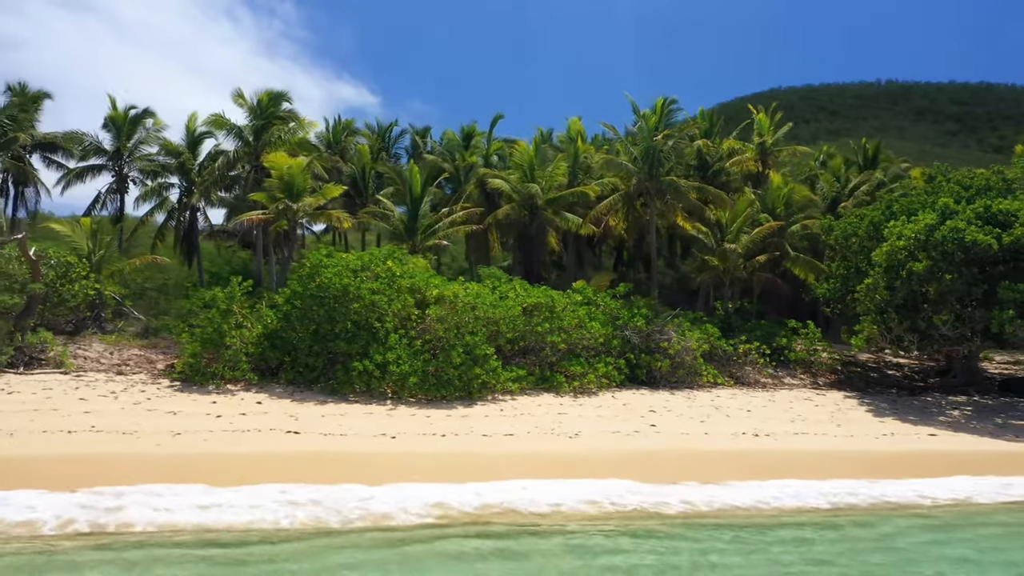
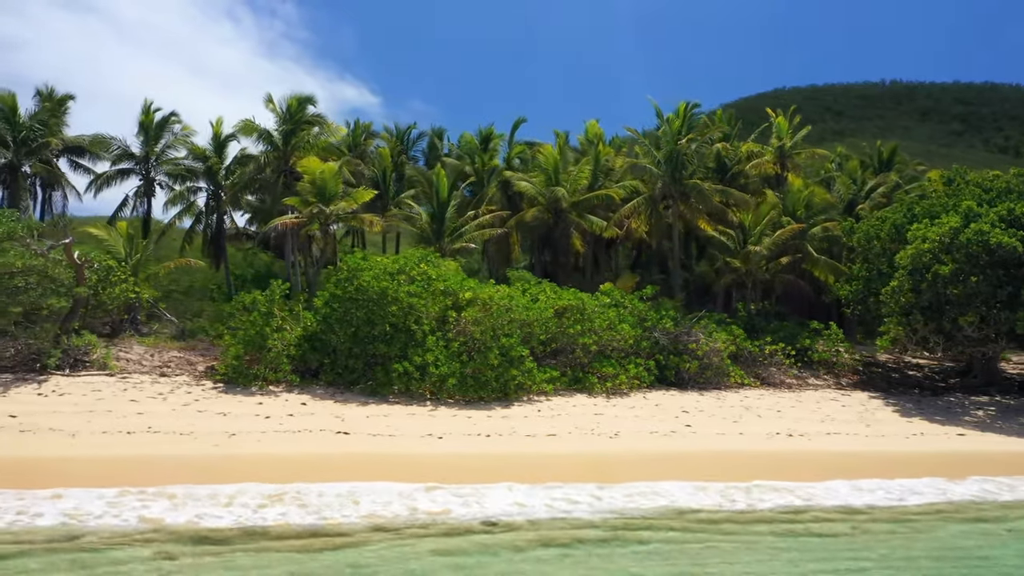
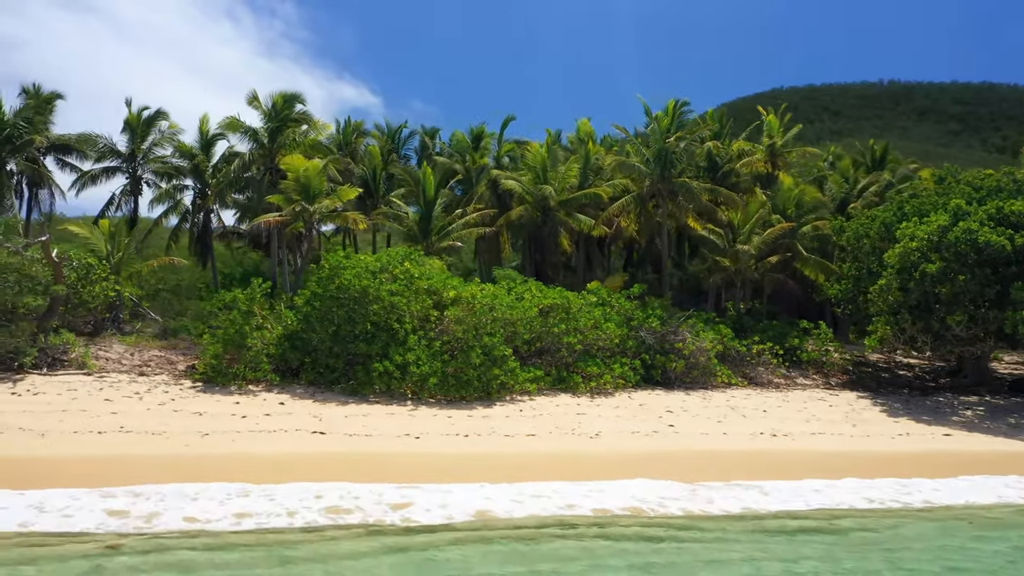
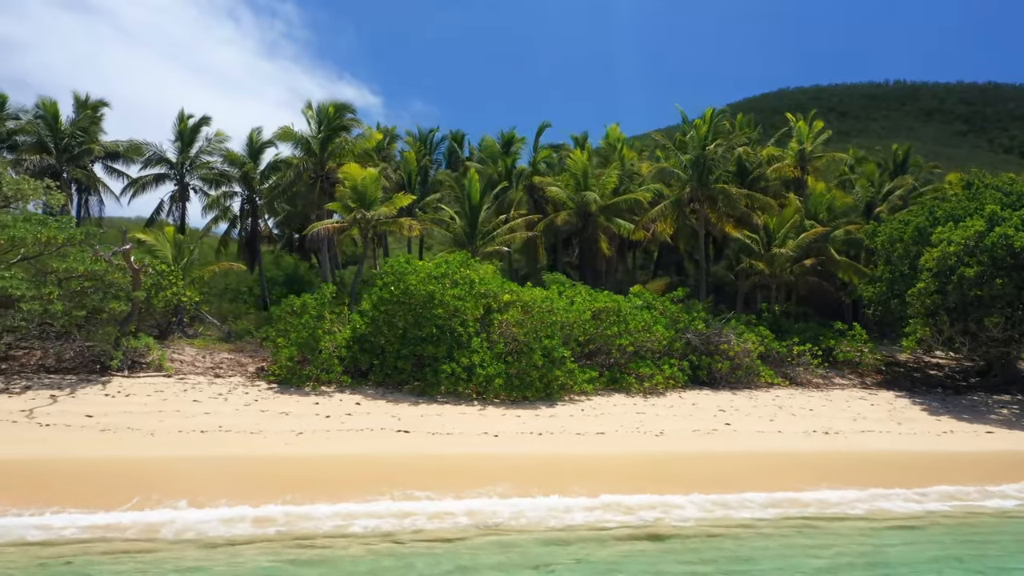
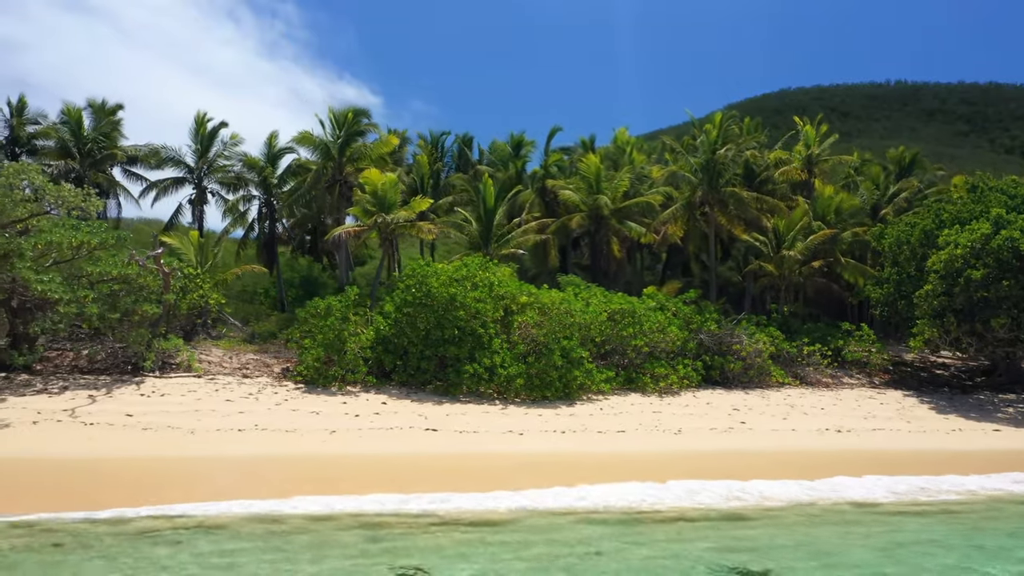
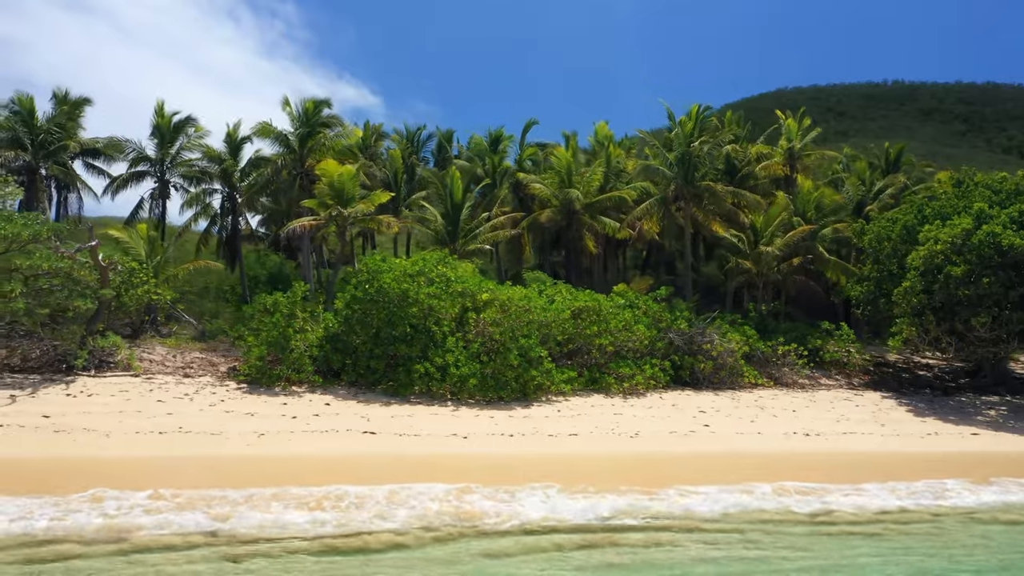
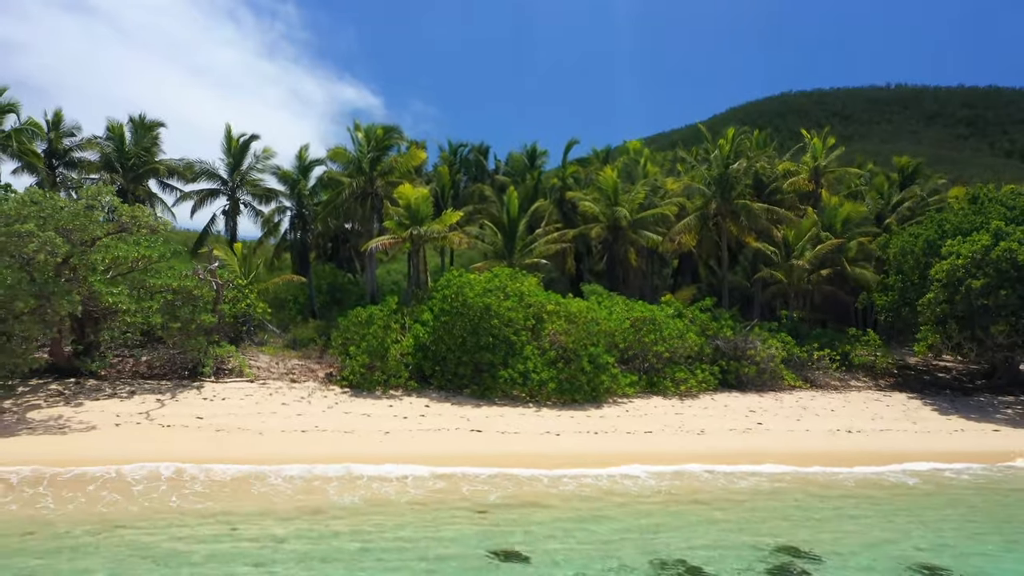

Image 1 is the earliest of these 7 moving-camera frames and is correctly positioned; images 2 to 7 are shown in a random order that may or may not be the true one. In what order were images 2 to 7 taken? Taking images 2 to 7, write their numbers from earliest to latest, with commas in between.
3, 2, 6, 4, 5, 7
